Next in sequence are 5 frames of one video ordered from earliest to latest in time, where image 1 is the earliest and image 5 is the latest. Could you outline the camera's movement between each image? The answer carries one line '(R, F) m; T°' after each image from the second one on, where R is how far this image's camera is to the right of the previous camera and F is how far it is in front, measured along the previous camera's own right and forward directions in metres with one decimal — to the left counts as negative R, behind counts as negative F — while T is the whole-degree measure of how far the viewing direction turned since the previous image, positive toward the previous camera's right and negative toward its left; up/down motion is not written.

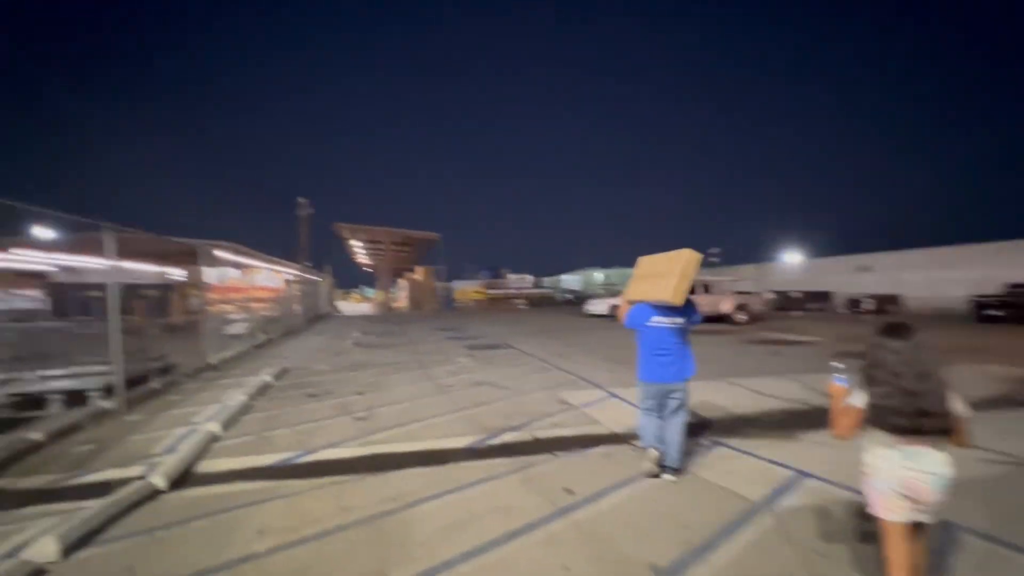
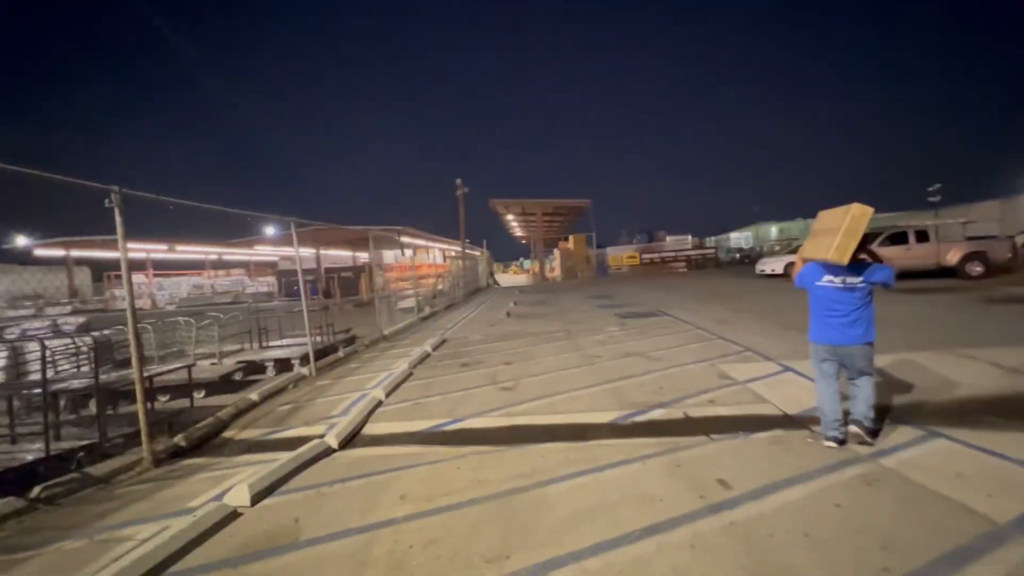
(+0.4, +0.7) m; -19°
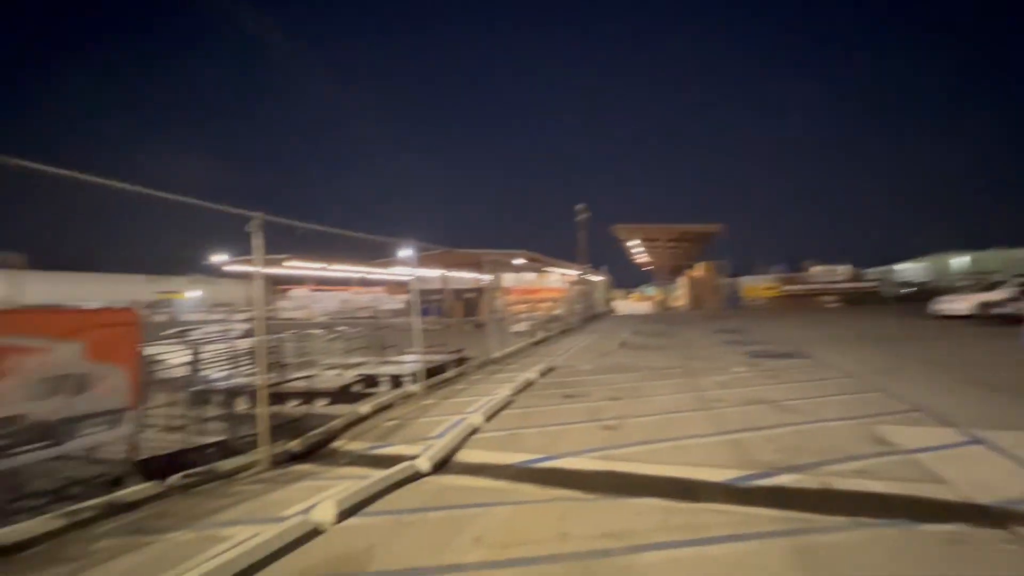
(+0.4, +0.5) m; -15°
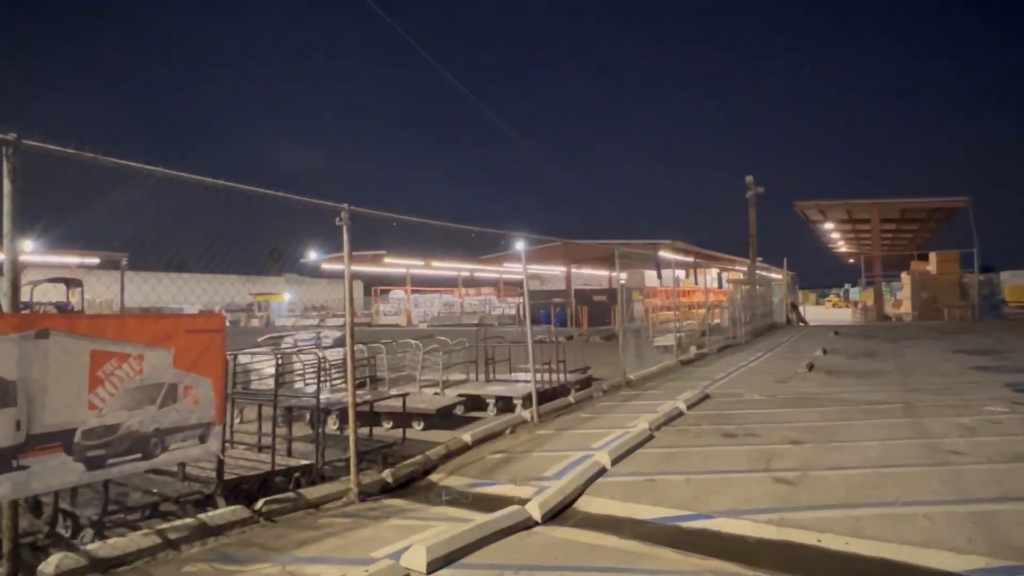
(-0.1, +2.0) m; -16°
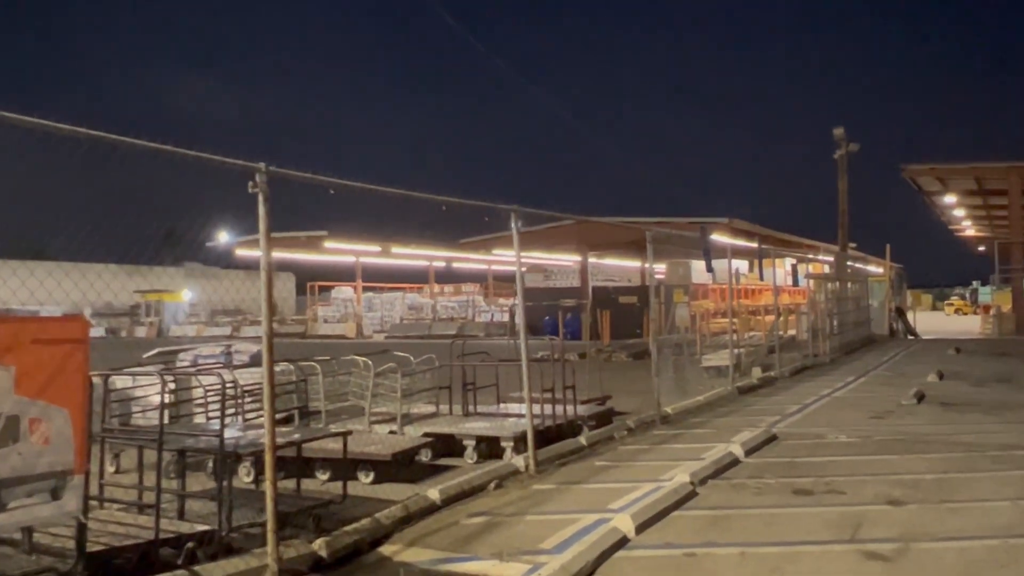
(+0.3, +2.2) m; -2°
